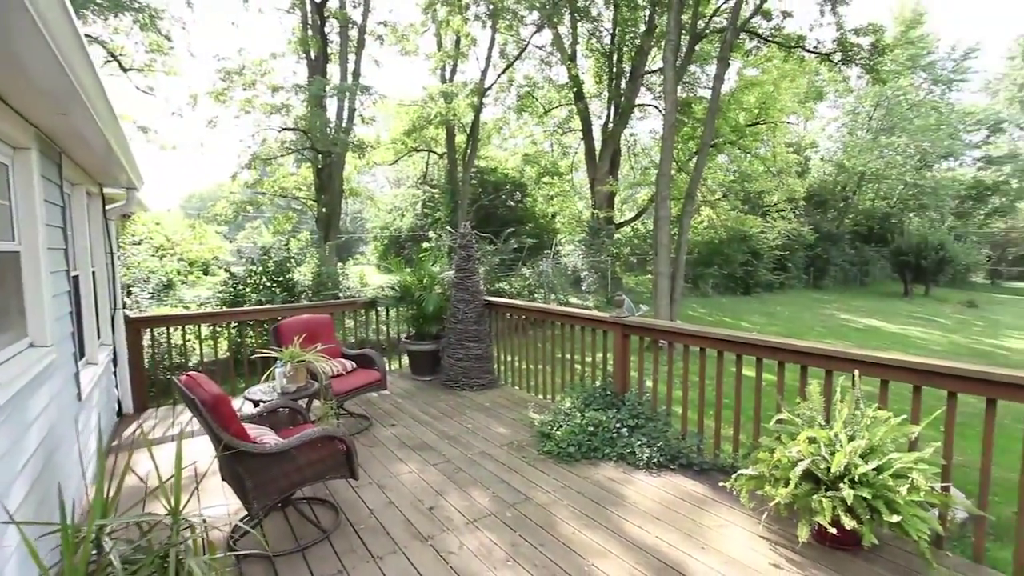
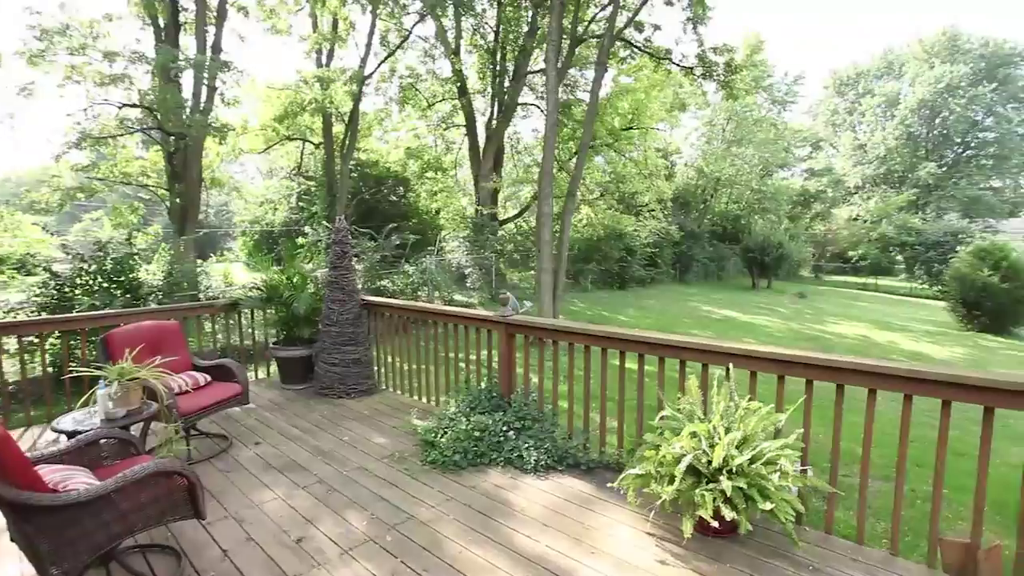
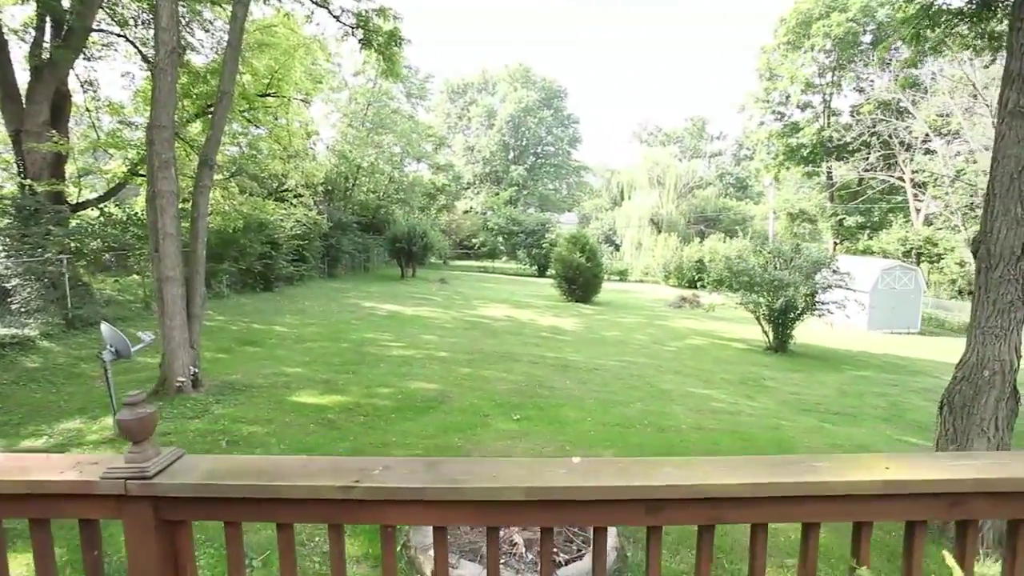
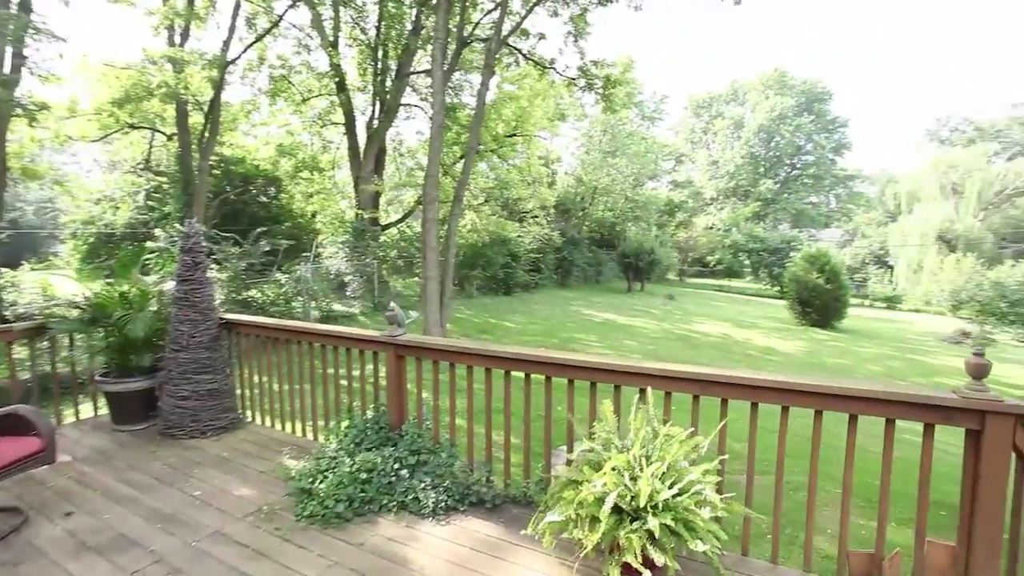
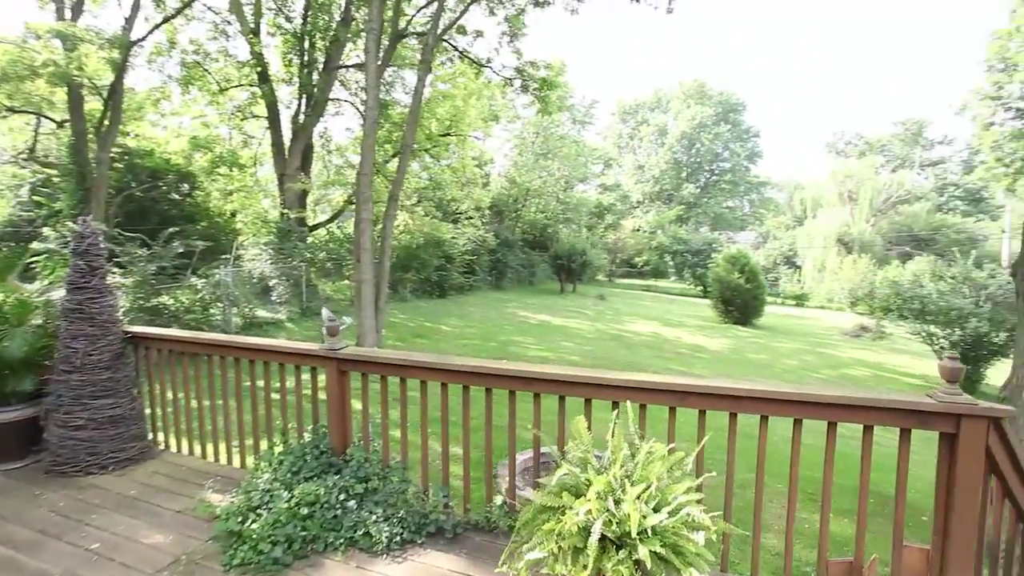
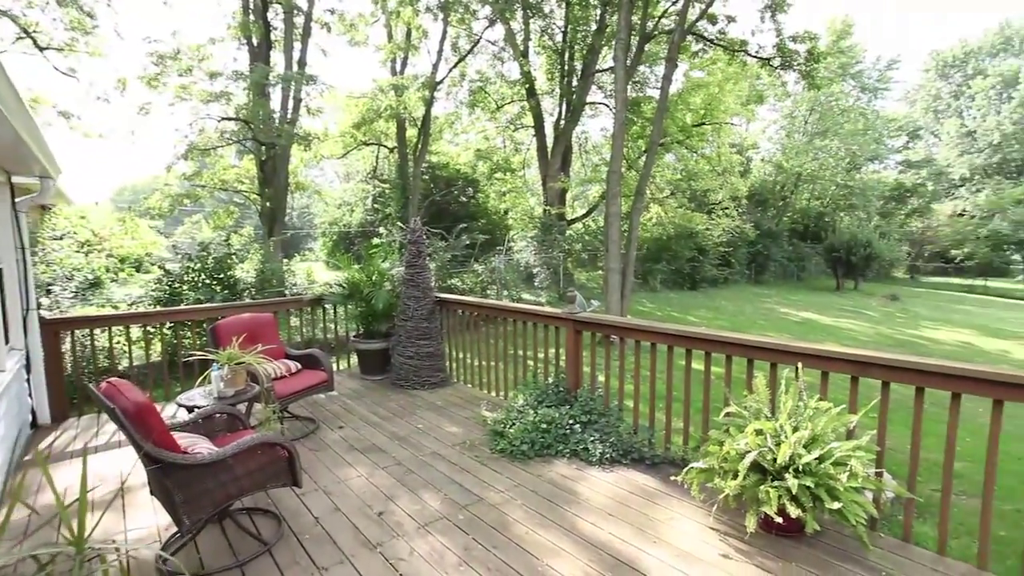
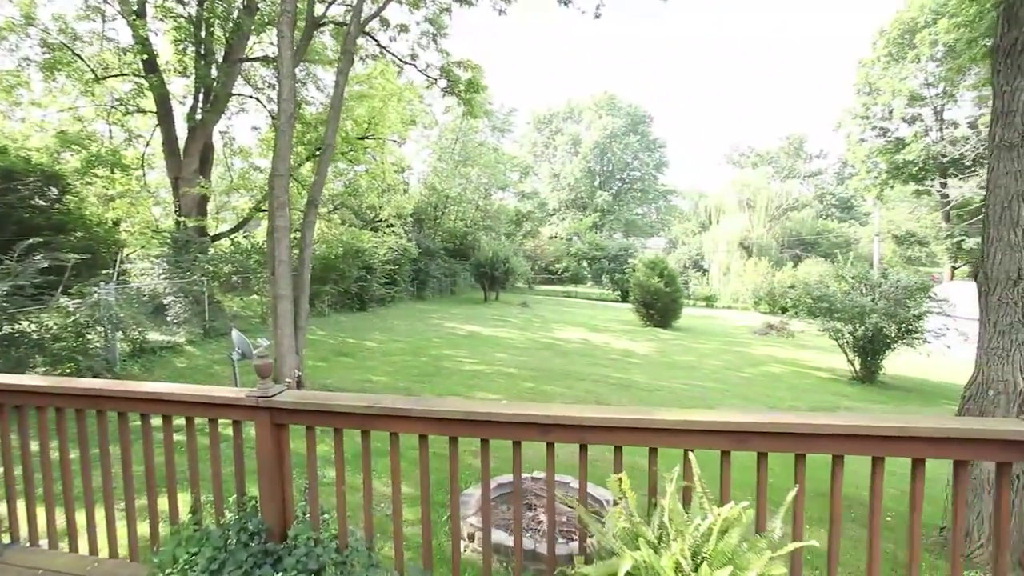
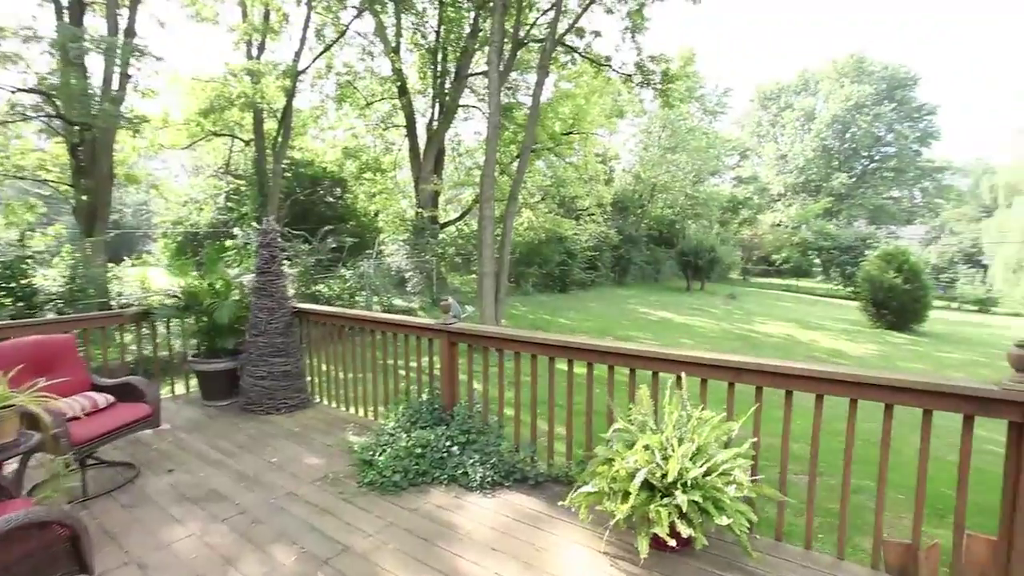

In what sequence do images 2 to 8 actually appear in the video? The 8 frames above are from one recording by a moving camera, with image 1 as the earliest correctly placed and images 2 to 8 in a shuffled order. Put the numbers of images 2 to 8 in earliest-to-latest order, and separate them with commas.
6, 2, 8, 4, 5, 7, 3
